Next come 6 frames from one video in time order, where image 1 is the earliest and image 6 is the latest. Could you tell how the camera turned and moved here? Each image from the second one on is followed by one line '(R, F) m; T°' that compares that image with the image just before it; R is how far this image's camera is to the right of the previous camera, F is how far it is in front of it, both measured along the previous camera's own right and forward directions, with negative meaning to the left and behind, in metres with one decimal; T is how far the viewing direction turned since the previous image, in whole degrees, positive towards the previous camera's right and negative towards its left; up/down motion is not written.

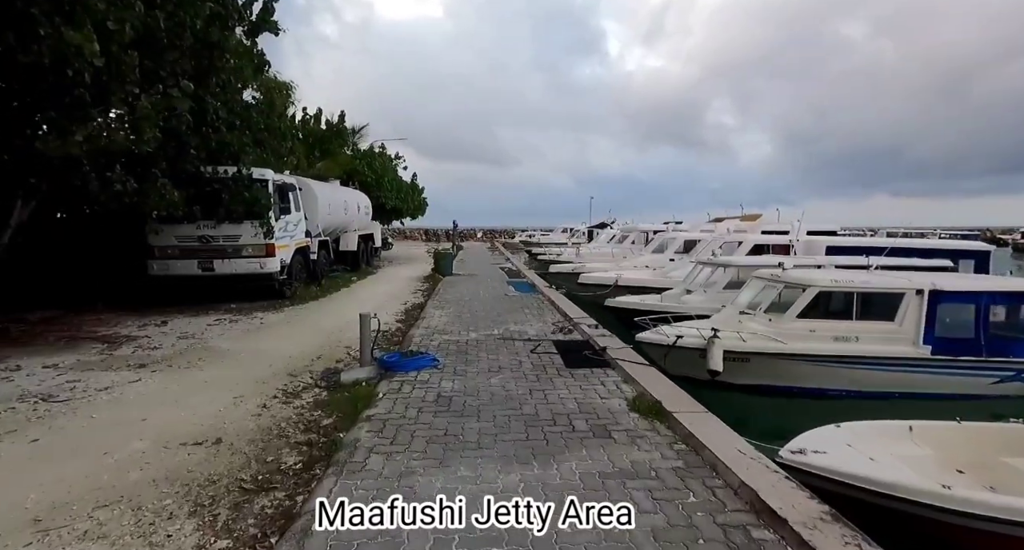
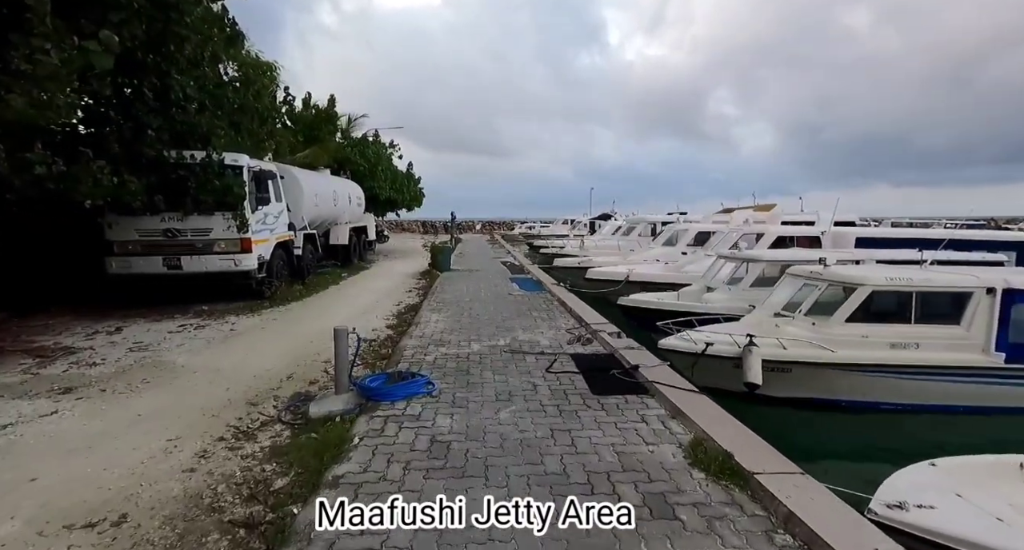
(-0.1, +1.2) m; 0°
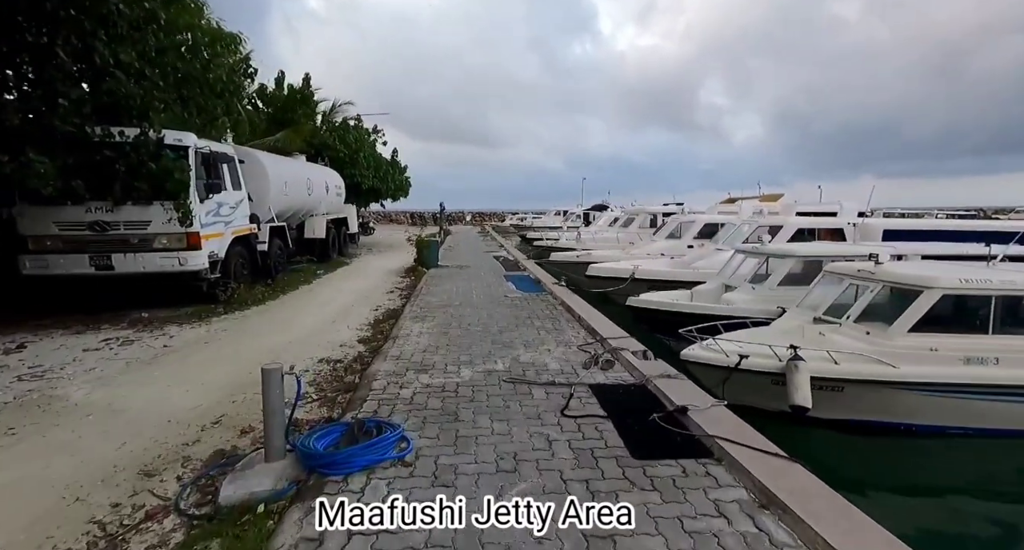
(-0.1, +1.5) m; +1°
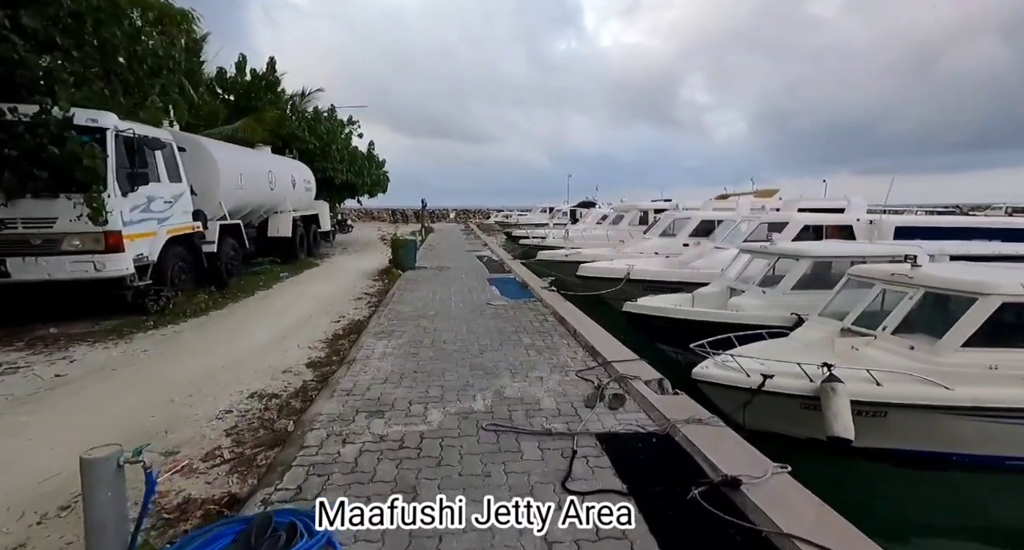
(0.0, +1.2) m; +2°
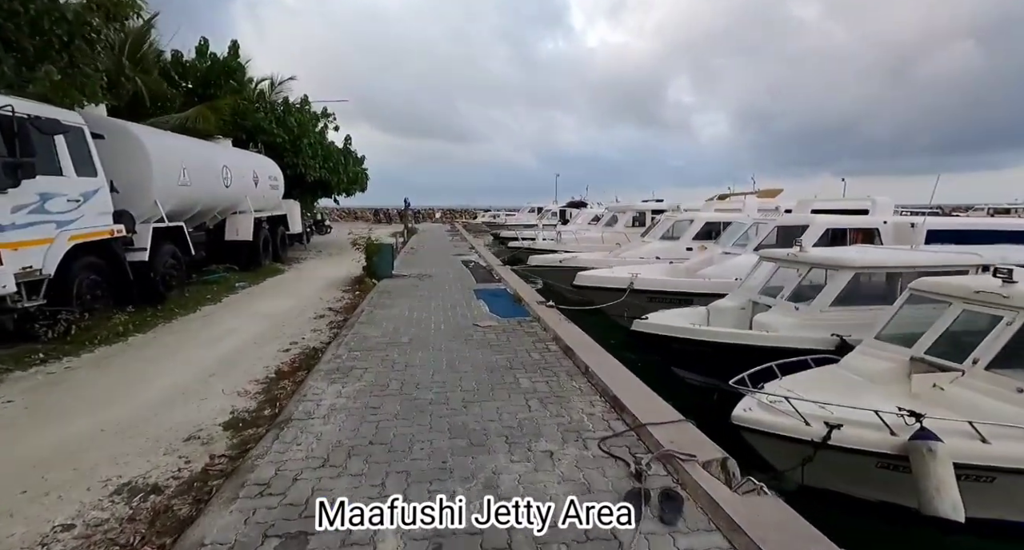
(-0.1, +1.5) m; +1°
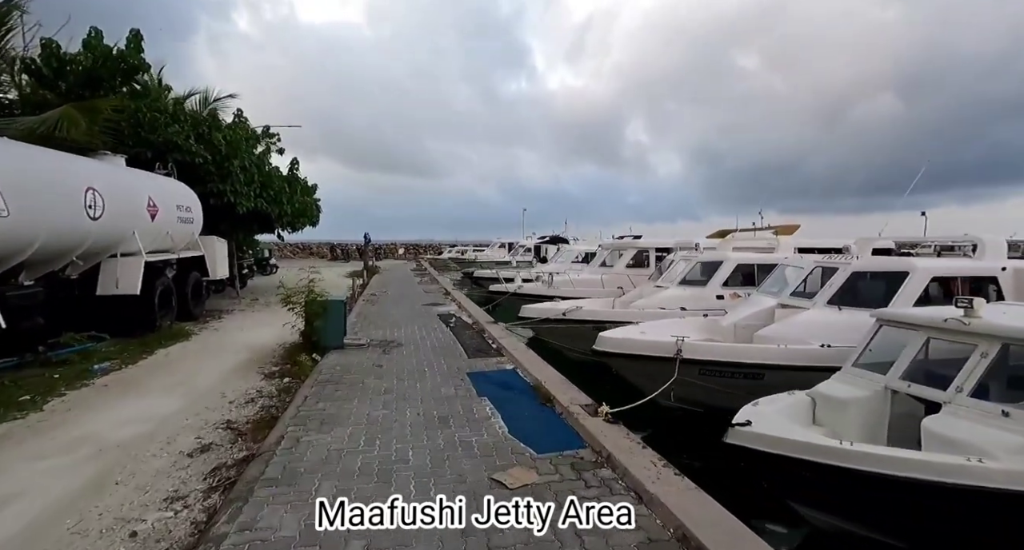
(-0.6, +3.5) m; +4°
